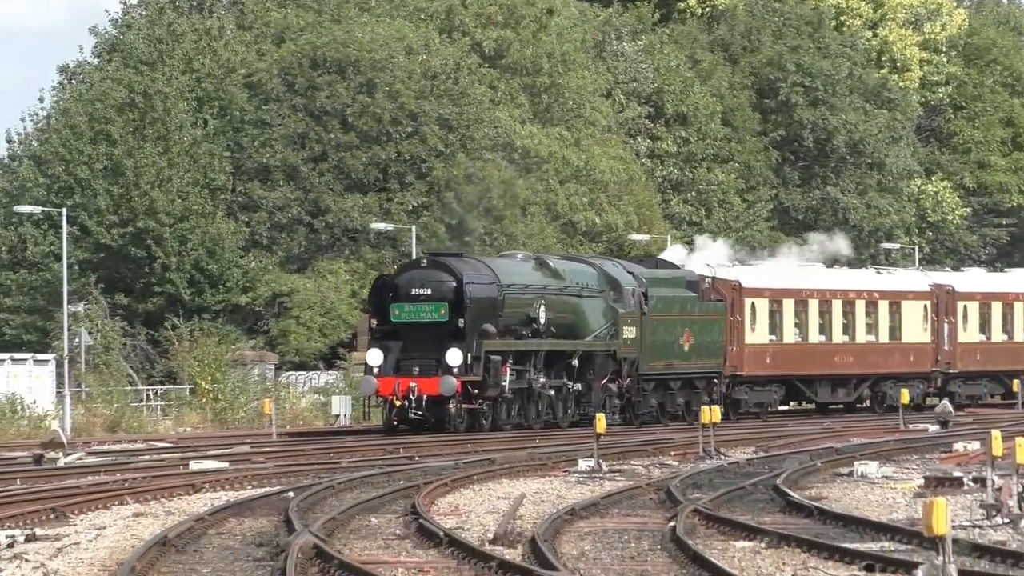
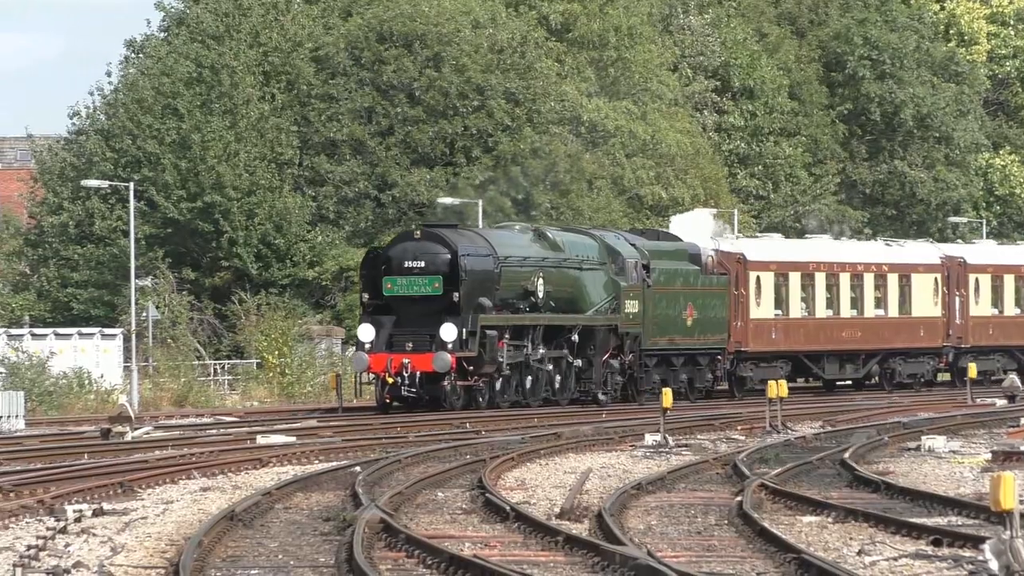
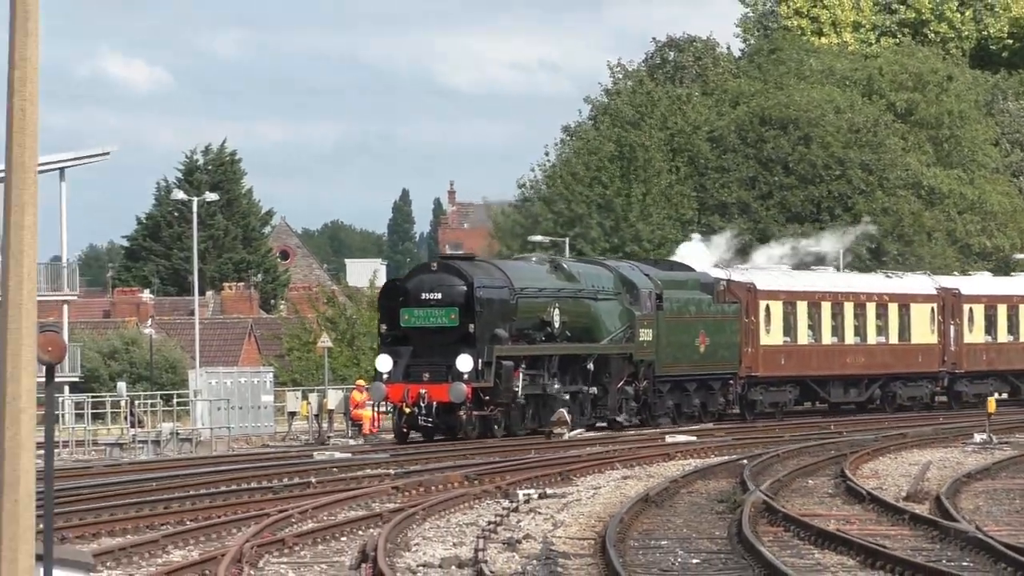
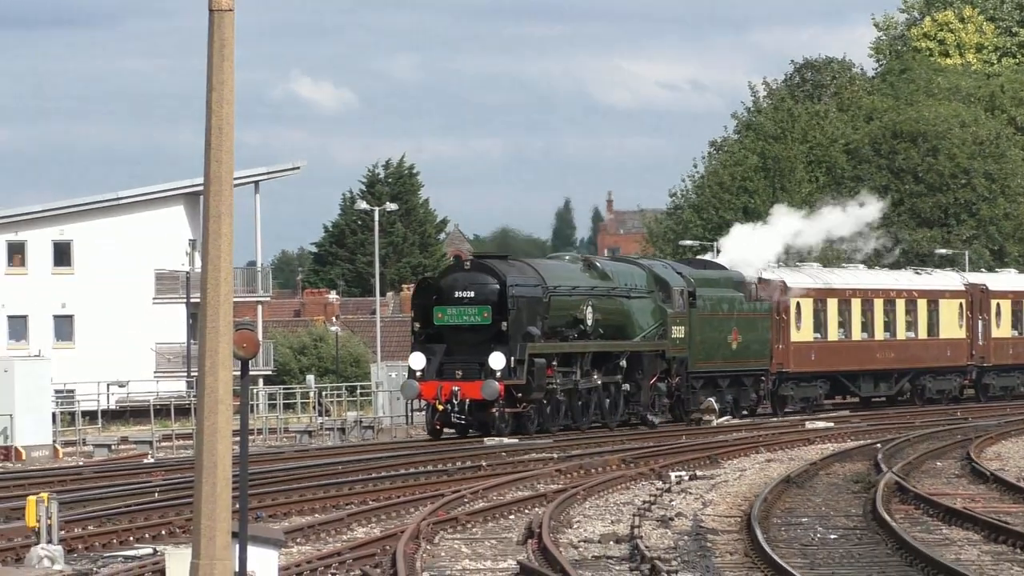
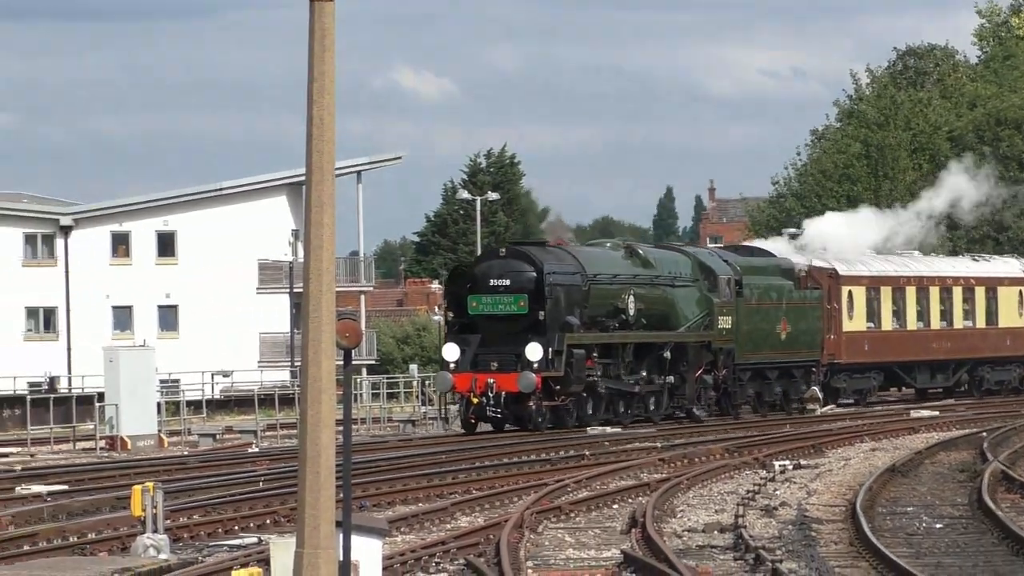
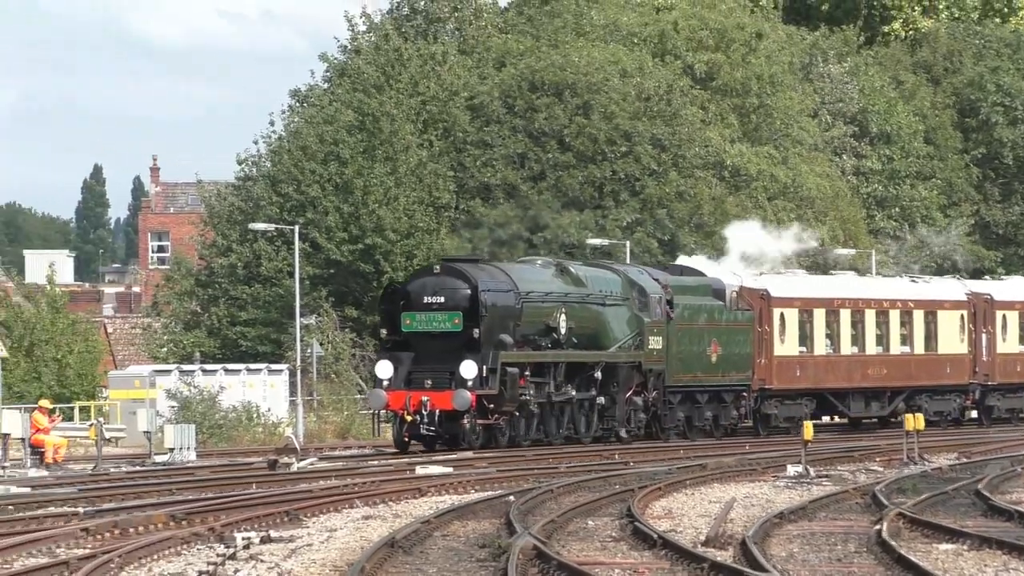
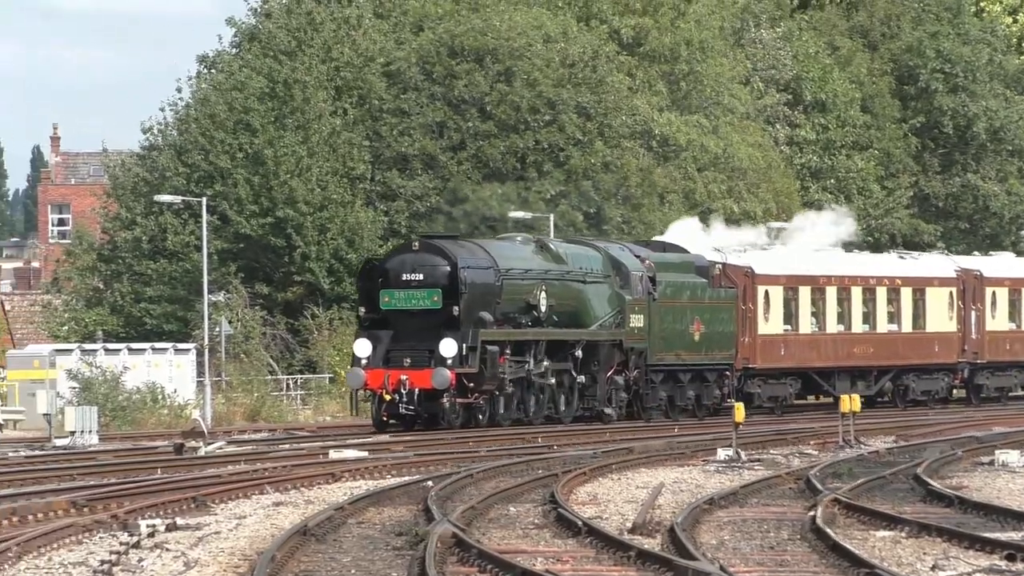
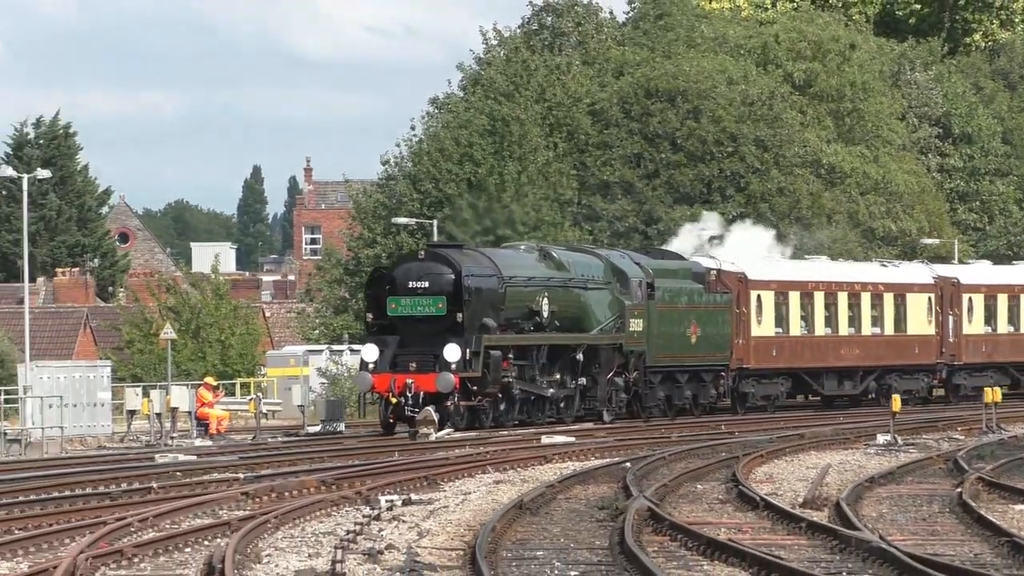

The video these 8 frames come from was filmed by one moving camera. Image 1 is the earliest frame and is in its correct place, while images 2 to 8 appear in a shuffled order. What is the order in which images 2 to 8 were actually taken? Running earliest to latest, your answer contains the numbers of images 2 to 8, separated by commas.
2, 7, 6, 8, 3, 4, 5
